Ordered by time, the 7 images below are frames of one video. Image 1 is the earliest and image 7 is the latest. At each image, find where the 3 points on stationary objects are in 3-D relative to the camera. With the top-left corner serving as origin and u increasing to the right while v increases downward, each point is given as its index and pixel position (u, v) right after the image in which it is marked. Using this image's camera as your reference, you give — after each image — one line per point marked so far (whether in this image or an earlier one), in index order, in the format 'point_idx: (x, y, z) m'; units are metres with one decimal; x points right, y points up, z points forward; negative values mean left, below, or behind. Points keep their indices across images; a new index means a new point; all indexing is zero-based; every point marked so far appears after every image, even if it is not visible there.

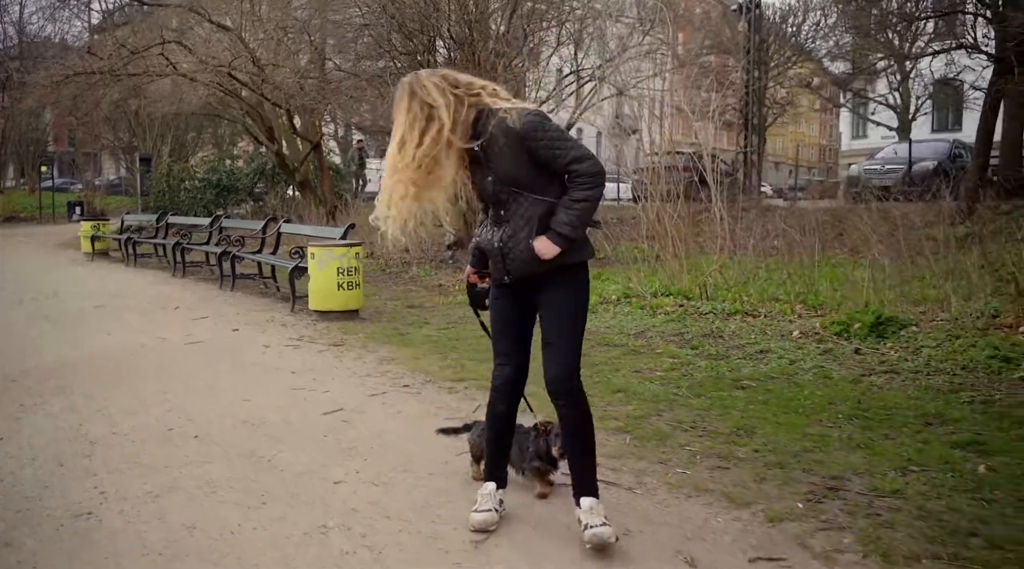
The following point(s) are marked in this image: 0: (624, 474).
0: (+0.6, -0.8, +3.7) m
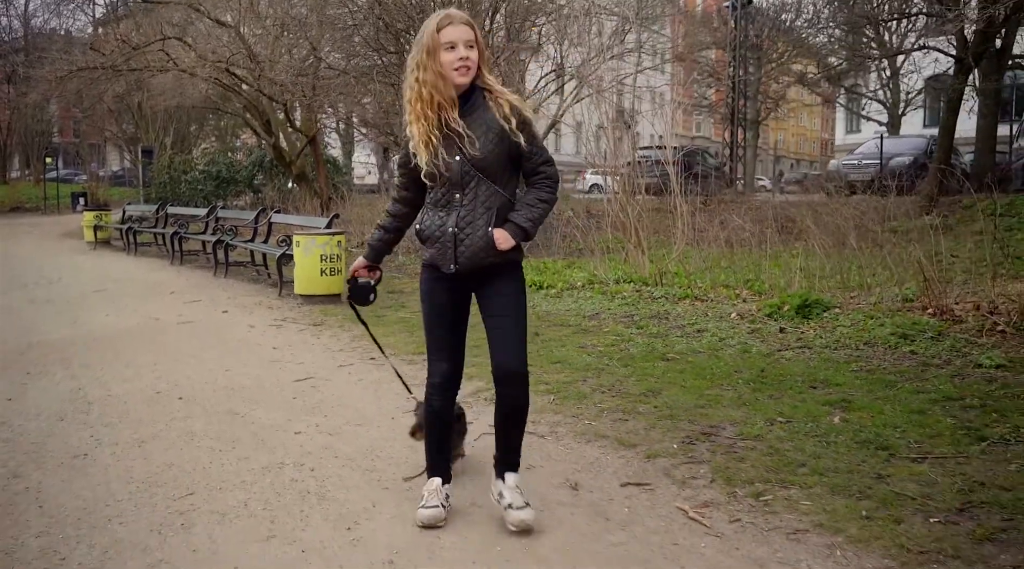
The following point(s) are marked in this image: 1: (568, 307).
0: (+0.2, -0.7, +4.3) m
1: (+0.6, -0.2, +8.1) m
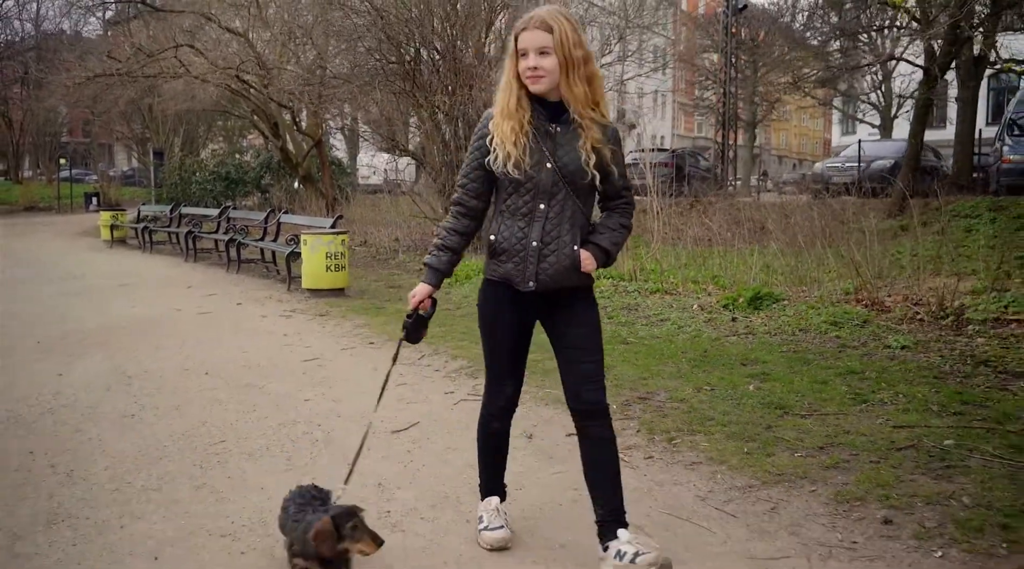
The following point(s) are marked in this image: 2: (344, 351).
0: (0.0, -0.7, +5.2) m
1: (+0.5, -0.2, +9.0) m
2: (-1.5, -0.6, +7.0) m
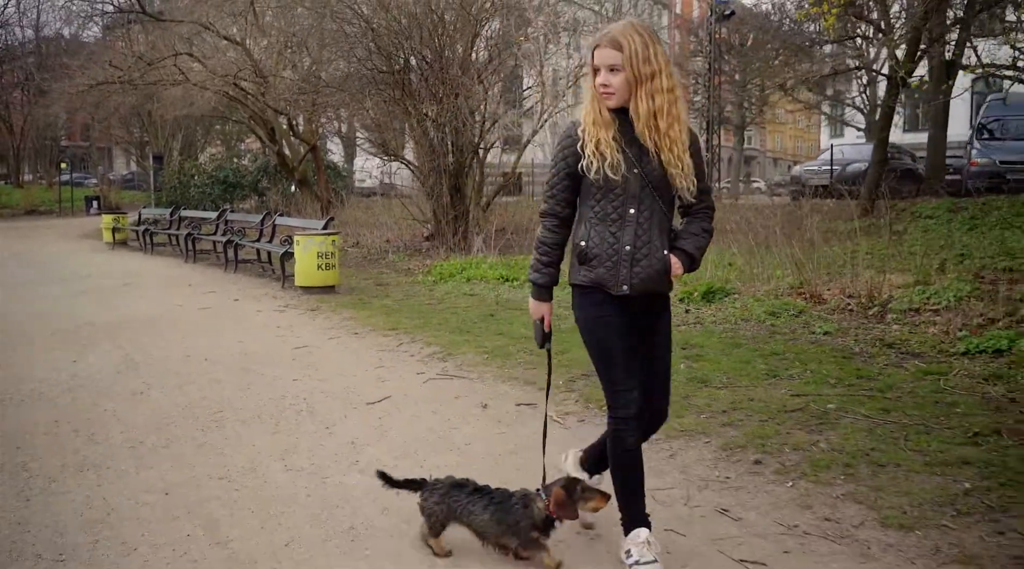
0: (-0.3, -0.6, +6.0) m
1: (+0.2, -0.1, +9.7) m
2: (-1.7, -0.5, +7.7) m
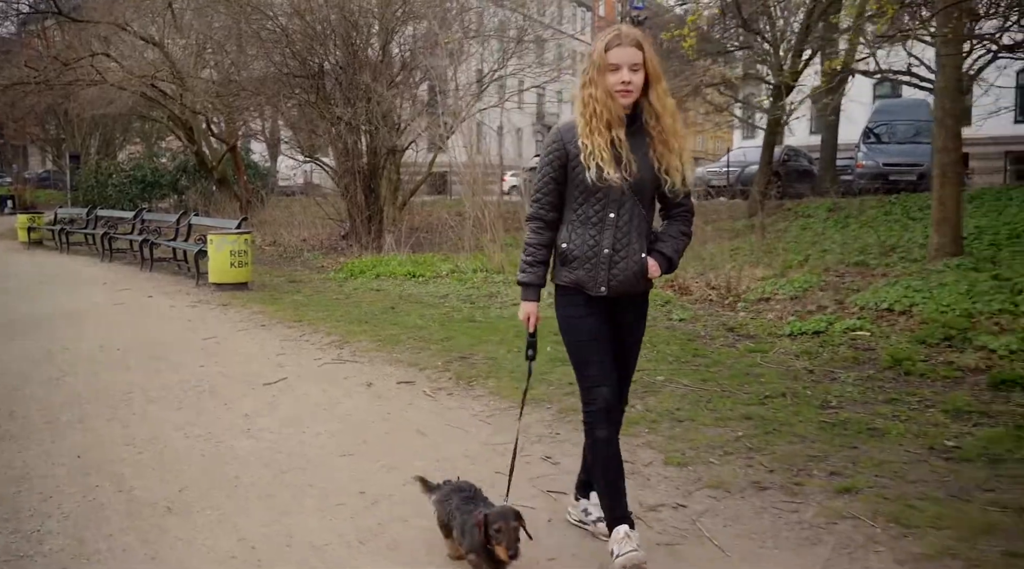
0: (-1.2, -0.6, +6.7) m
1: (-1.1, -0.1, +10.5) m
2: (-2.8, -0.5, +8.3) m
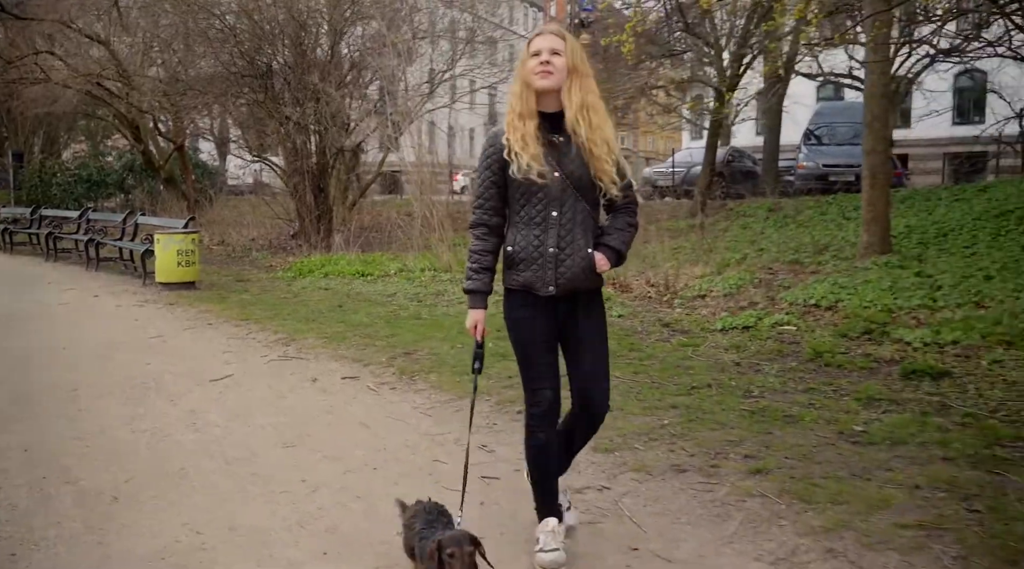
0: (-1.6, -0.6, +6.8) m
1: (-1.7, -0.1, +10.6) m
2: (-3.4, -0.5, +8.4) m
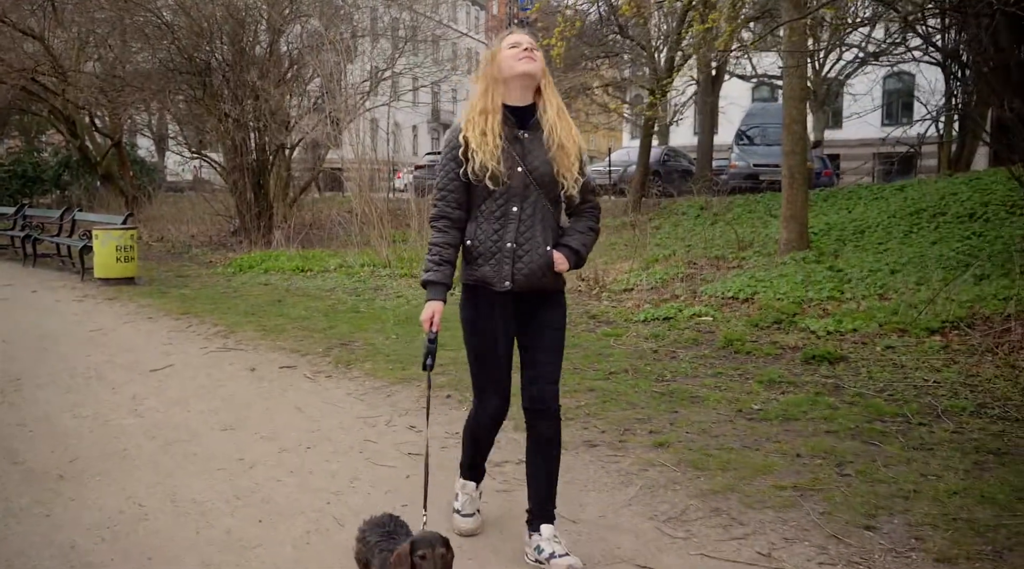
0: (-2.2, -0.5, +7.0) m
1: (-2.6, 0.0, +10.8) m
2: (-4.0, -0.4, +8.5) m
